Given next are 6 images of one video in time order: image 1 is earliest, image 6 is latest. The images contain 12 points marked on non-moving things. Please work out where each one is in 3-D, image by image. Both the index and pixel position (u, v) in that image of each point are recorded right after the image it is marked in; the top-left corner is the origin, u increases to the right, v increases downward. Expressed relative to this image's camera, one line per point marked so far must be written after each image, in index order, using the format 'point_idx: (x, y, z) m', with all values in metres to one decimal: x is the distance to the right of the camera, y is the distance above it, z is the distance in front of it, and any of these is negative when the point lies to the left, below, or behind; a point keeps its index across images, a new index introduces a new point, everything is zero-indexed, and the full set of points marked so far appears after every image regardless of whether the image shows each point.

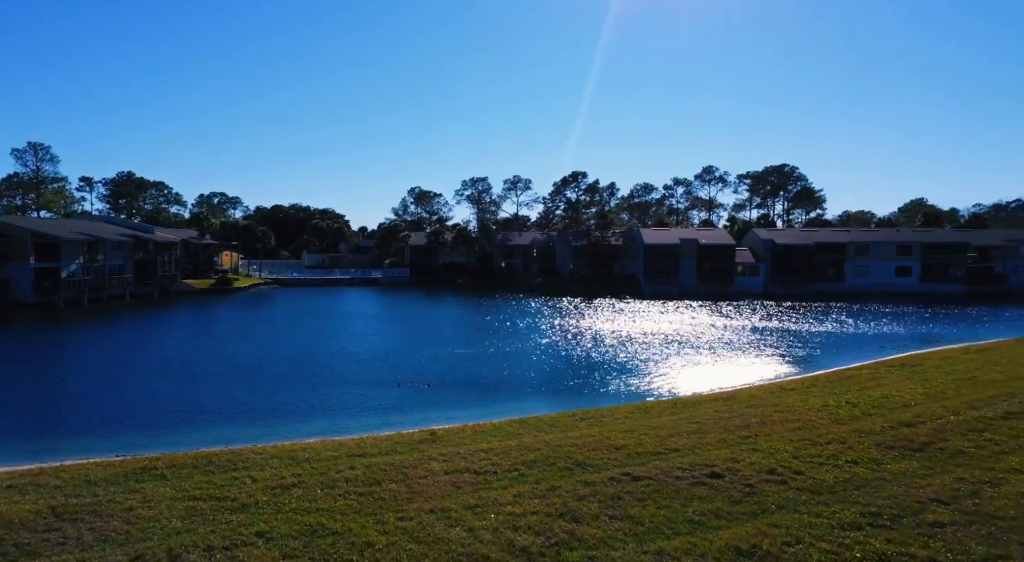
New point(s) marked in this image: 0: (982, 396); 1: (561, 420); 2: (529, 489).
0: (+7.6, -1.9, +11.9) m
1: (+0.8, -2.1, +11.3) m
2: (+0.2, -2.2, +7.7) m
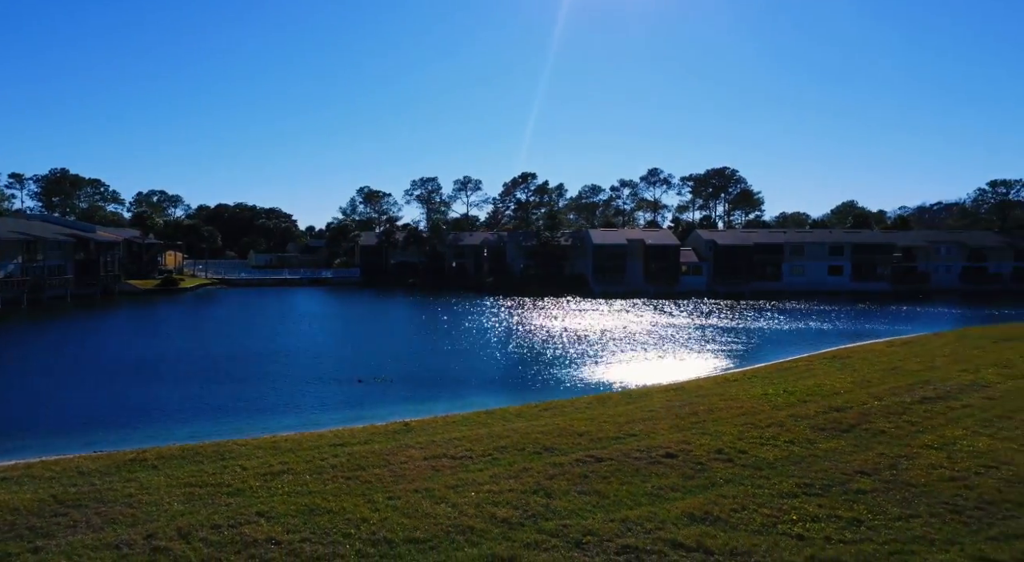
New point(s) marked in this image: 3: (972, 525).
0: (+7.0, -1.9, +13.2) m
1: (+0.2, -2.1, +12.1) m
2: (-0.1, -2.2, +8.5) m
3: (+4.4, -2.3, +6.9) m
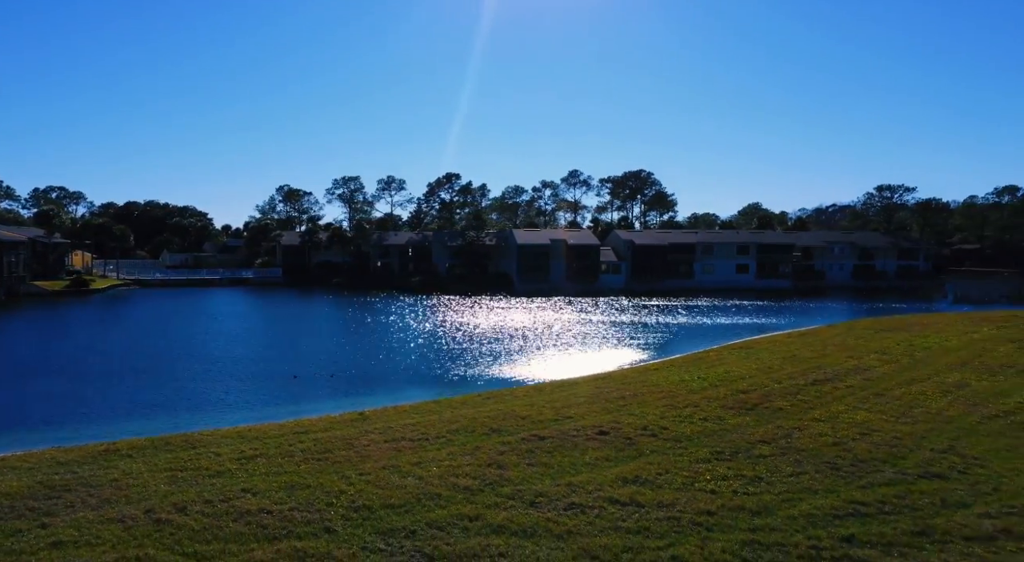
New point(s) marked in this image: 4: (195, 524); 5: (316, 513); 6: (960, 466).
0: (+5.9, -1.8, +15.0) m
1: (-0.8, -2.1, +13.1) m
2: (-0.7, -2.2, +9.5) m
3: (+3.9, -2.3, +8.5) m
4: (-3.0, -2.3, +7.0) m
5: (-1.9, -2.3, +7.2) m
6: (+5.3, -2.2, +8.7) m
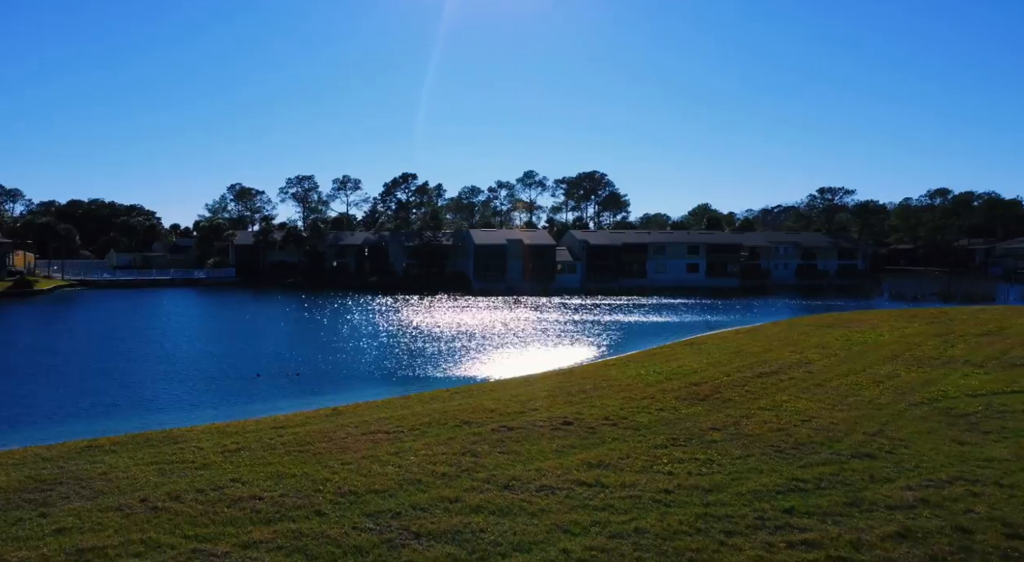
0: (+5.1, -1.8, +16.0) m
1: (-1.4, -2.1, +13.7) m
2: (-1.1, -2.2, +10.1) m
3: (+3.6, -2.3, +9.4) m
4: (-3.3, -2.3, +7.4) m
5: (-2.2, -2.3, +7.8) m
6: (+5.0, -2.2, +9.7) m
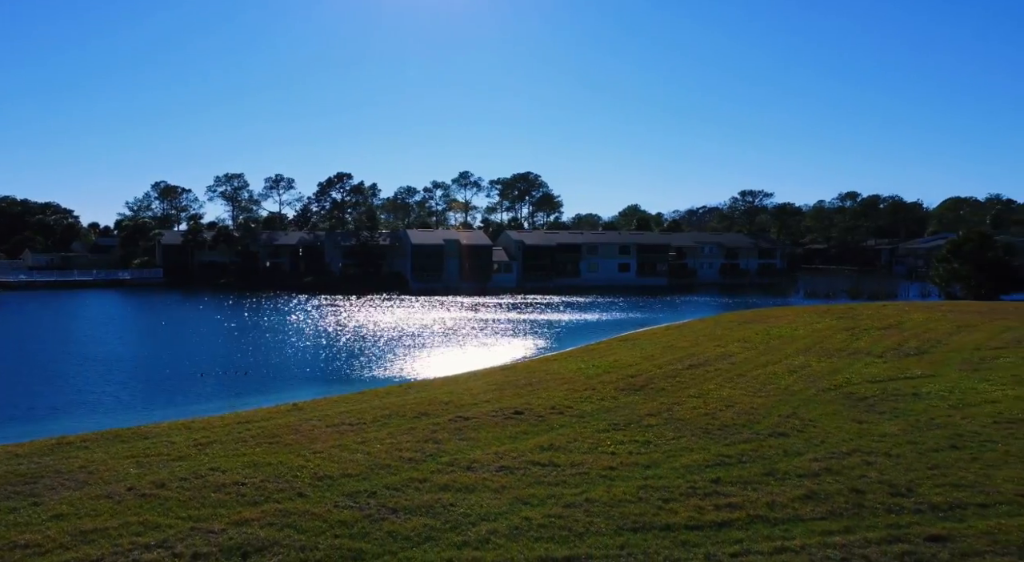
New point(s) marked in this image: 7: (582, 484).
0: (+3.9, -1.8, +17.3) m
1: (-2.4, -2.1, +14.5) m
2: (-1.7, -2.2, +10.9) m
3: (+3.0, -2.3, +10.6) m
4: (-3.7, -2.4, +8.0) m
5: (-2.6, -2.3, +8.4) m
6: (+4.3, -2.2, +11.0) m
7: (+0.8, -2.4, +8.7) m
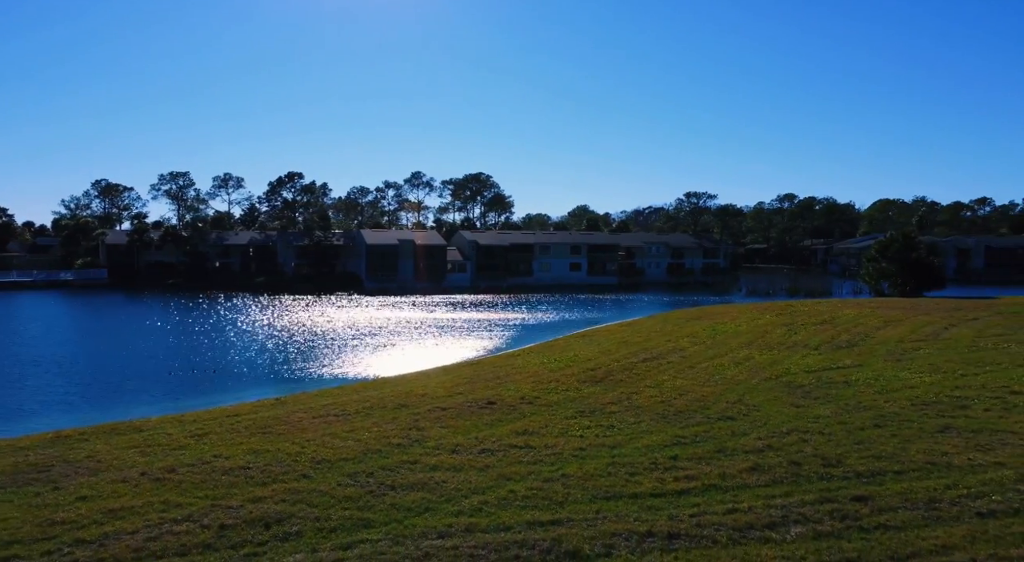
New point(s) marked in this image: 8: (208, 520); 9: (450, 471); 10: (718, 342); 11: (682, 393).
0: (+3.0, -1.8, +18.5) m
1: (-3.0, -2.1, +15.2) m
2: (-2.1, -2.2, +11.7) m
3: (+2.6, -2.3, +11.7) m
4: (-3.8, -2.4, +8.7) m
5: (-2.8, -2.3, +9.2) m
6: (+3.9, -2.2, +12.3) m
7: (+0.6, -2.4, +9.7) m
8: (-3.1, -2.4, +7.4) m
9: (-0.8, -2.4, +9.2) m
10: (+5.4, -1.6, +19.2) m
11: (+3.2, -2.1, +13.6) m
